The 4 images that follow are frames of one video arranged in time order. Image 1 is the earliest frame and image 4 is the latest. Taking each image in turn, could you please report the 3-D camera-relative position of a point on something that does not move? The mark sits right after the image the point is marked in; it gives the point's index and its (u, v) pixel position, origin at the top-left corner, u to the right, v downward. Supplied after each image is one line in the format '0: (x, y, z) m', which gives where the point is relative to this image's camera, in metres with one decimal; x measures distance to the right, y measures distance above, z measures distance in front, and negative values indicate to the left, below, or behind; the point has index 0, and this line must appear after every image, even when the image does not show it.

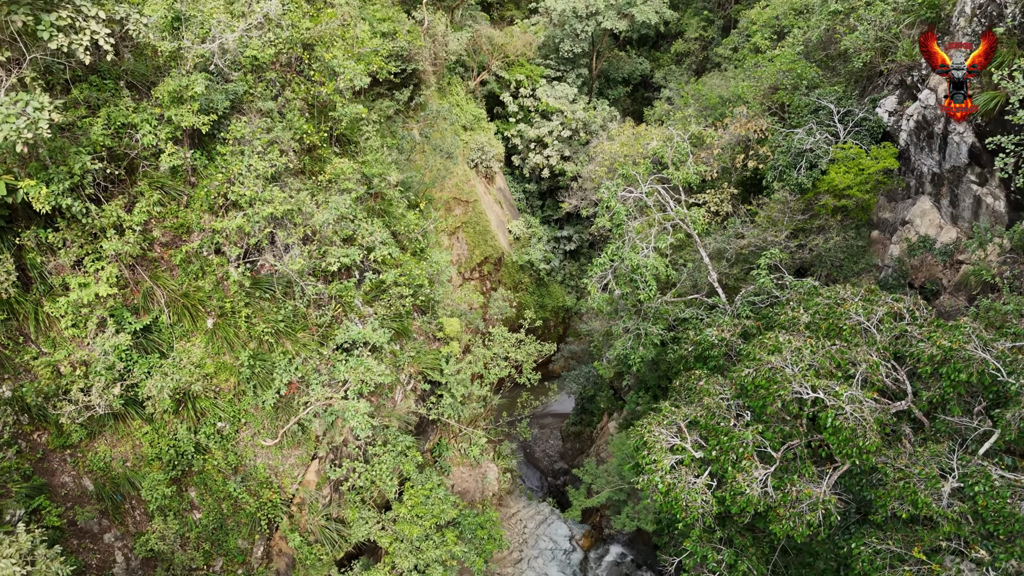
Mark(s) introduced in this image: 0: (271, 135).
0: (-2.4, +1.5, +7.1) m
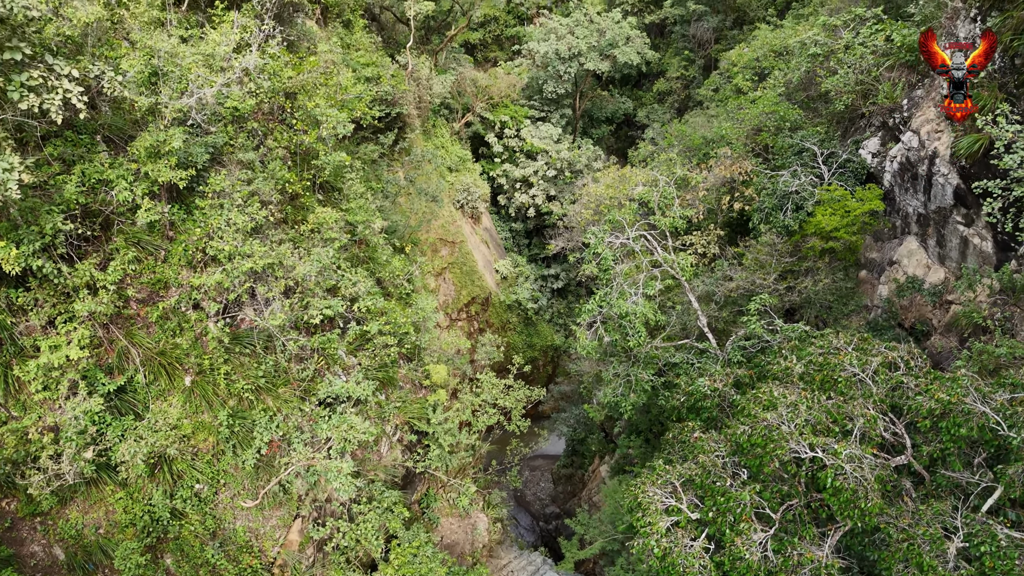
0: (-2.5, +1.0, +7.0) m
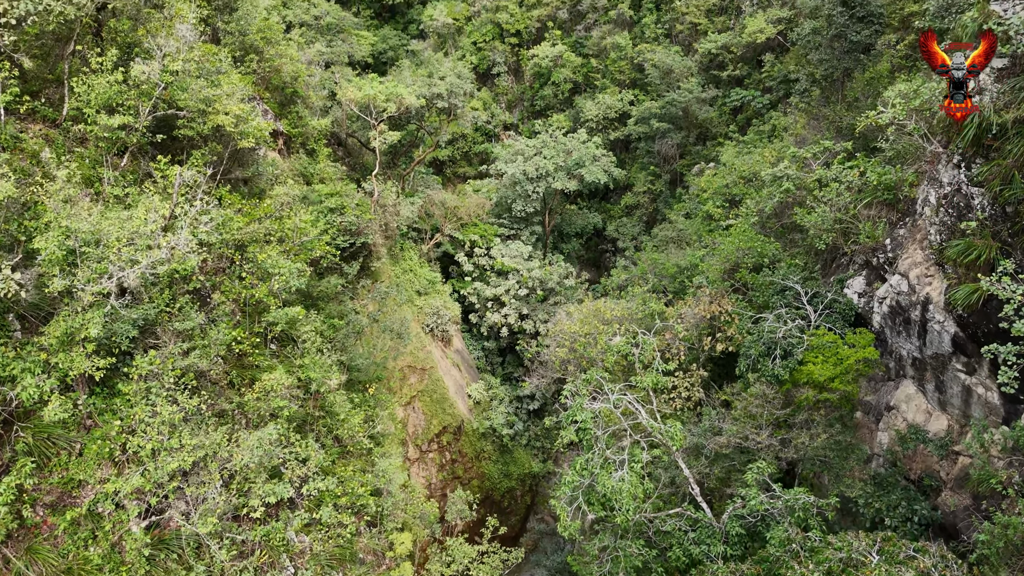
0: (-2.8, -0.6, +6.2) m
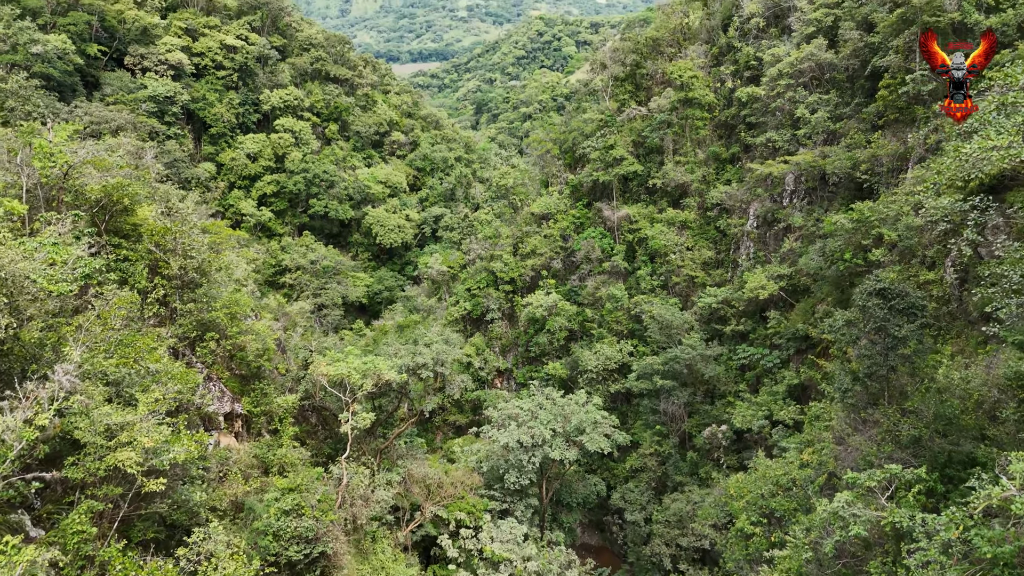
0: (-2.9, -3.4, +3.7) m
